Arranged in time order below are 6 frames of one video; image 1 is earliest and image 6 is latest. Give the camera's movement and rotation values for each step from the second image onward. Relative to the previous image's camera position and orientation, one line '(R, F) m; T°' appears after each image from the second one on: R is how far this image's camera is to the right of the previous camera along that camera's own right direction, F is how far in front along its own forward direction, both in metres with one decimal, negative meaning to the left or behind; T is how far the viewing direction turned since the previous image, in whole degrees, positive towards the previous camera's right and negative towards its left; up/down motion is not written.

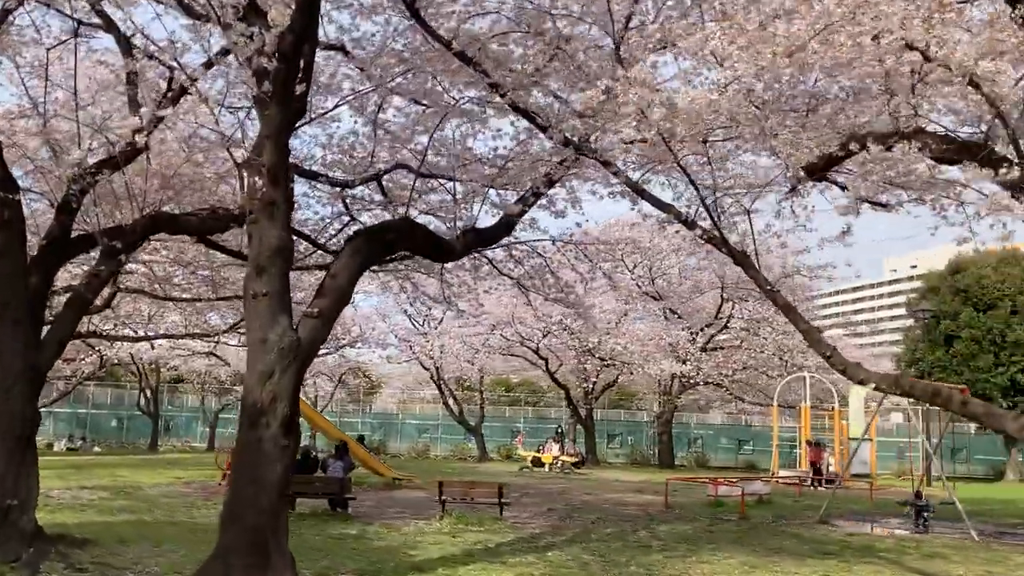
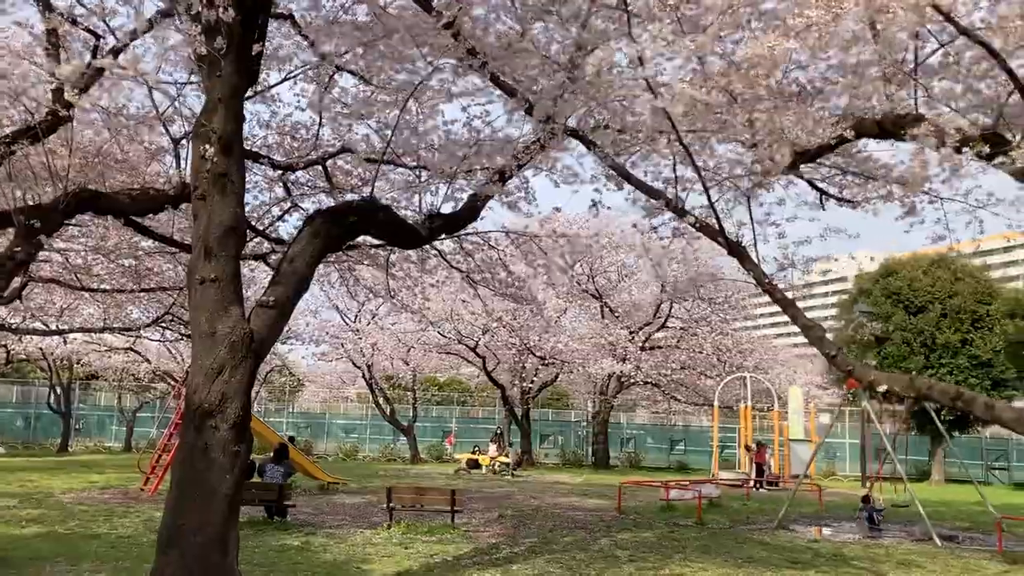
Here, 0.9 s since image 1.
(-0.3, +0.5) m; +5°
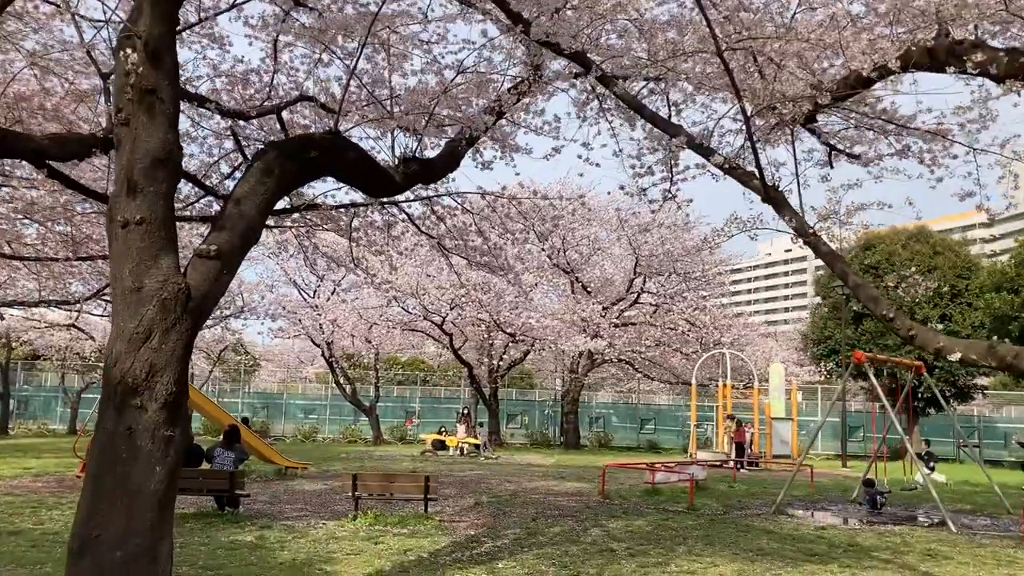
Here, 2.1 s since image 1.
(-0.2, +0.9) m; +2°
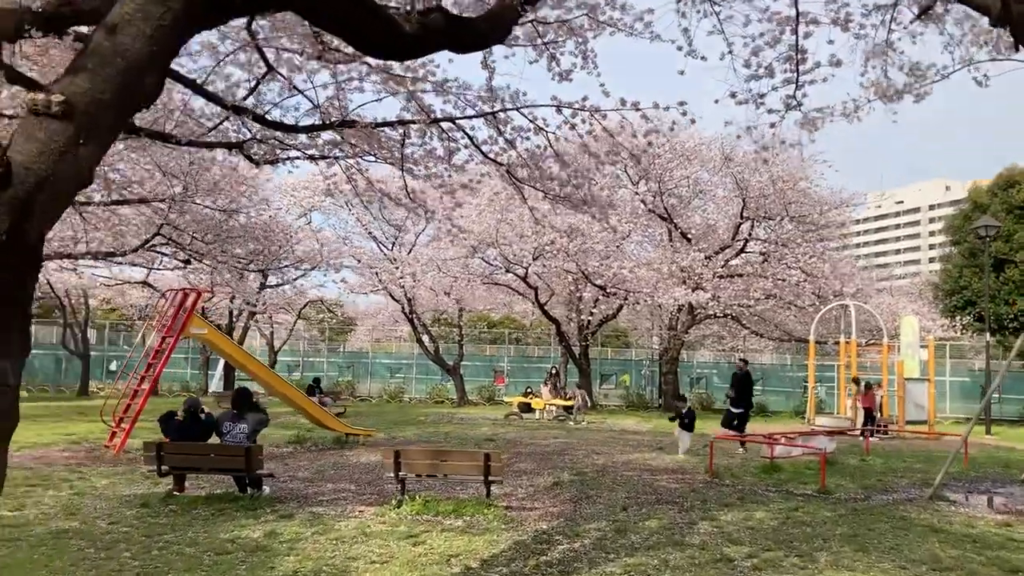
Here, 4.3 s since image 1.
(+0.1, +1.6) m; -6°
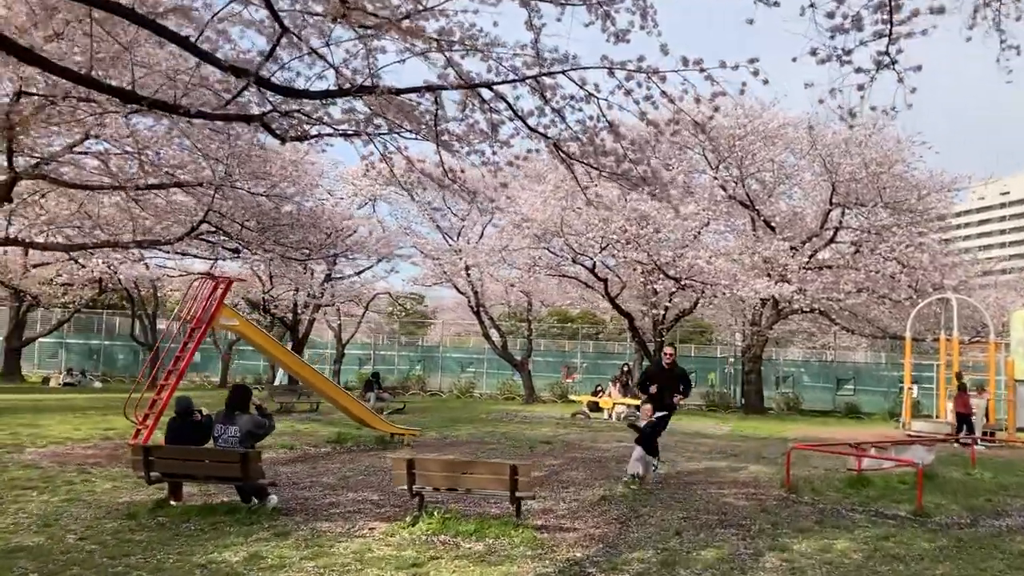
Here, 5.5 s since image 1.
(+0.3, +0.9) m; -5°
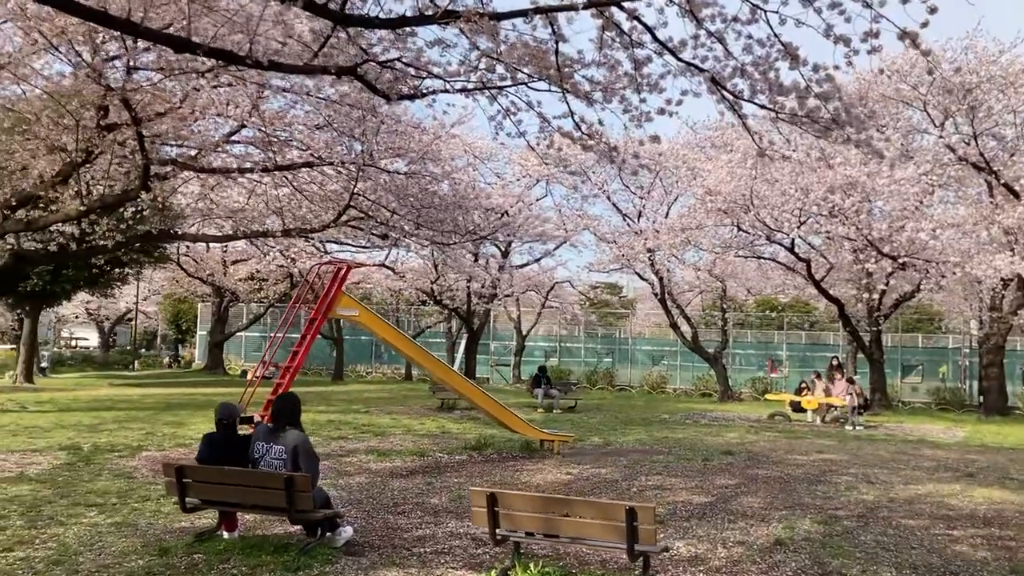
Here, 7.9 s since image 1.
(+0.4, +1.4) m; -13°
